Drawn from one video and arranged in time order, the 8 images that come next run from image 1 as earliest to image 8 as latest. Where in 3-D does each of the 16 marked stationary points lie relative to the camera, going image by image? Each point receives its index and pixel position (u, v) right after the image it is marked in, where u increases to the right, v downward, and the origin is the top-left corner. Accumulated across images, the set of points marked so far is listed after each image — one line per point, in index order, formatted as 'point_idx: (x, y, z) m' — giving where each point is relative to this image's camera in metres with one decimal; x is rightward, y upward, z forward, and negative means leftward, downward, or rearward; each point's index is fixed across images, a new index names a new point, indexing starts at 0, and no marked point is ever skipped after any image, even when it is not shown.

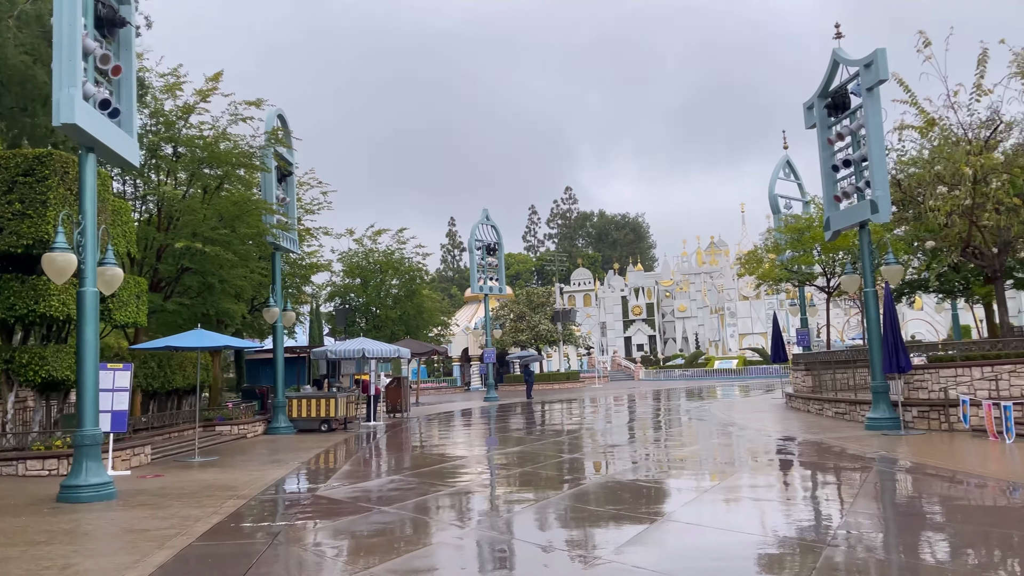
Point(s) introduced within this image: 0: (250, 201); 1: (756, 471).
0: (-5.3, +1.8, +16.8) m
1: (+3.9, -3.0, +13.4) m
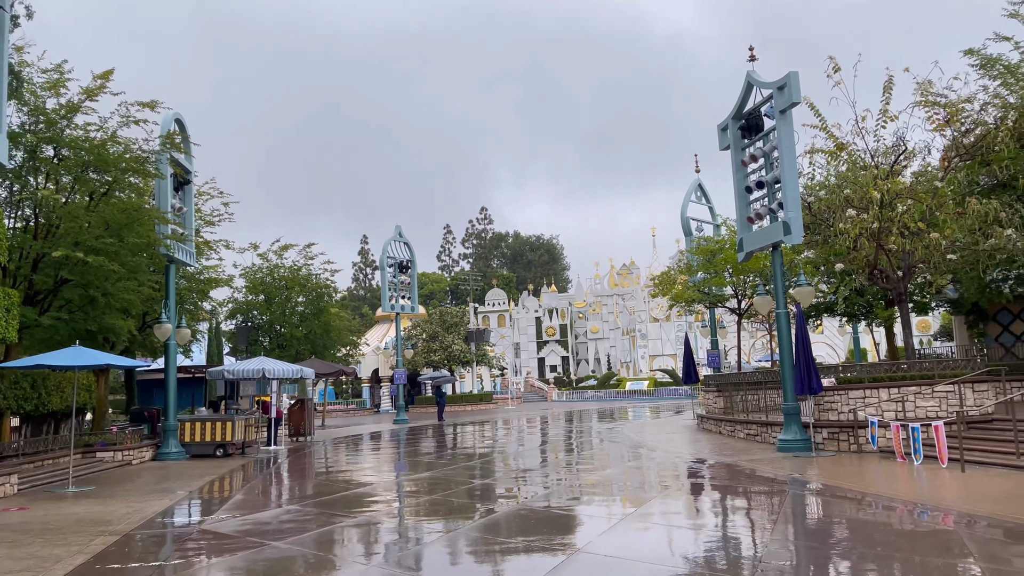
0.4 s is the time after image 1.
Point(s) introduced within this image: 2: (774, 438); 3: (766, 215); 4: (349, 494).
0: (-7.0, +1.5, +15.7) m
1: (+2.5, -3.3, +13.1) m
2: (+5.2, -3.0, +16.3) m
3: (+4.8, +1.4, +15.6) m
4: (-2.7, -3.5, +14.1) m
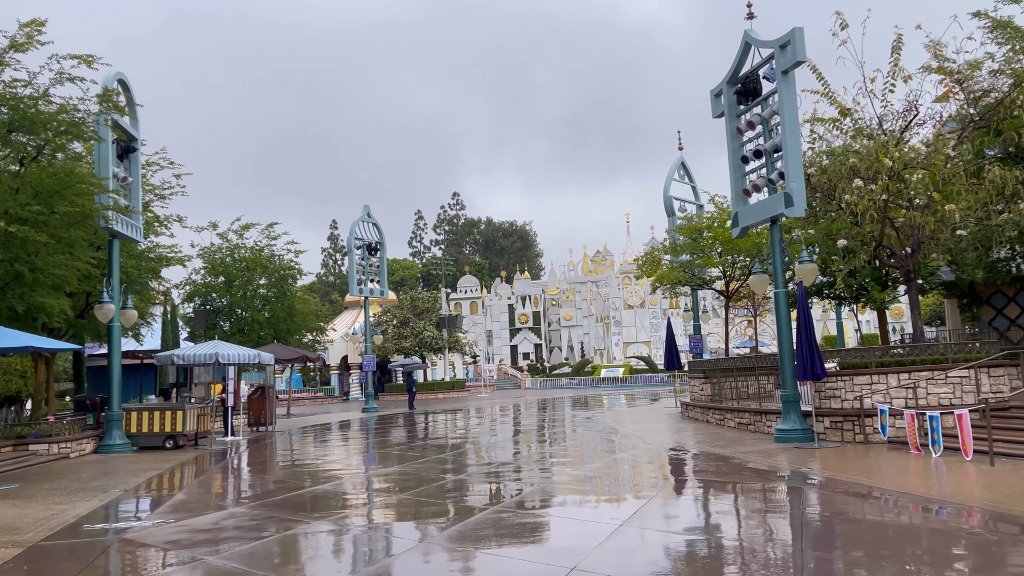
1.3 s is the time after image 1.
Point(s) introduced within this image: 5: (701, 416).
0: (-7.4, +1.9, +14.1) m
1: (+2.2, -2.9, +11.9) m
2: (+4.7, -2.6, +15.2) m
3: (+4.4, +1.8, +14.4) m
4: (-3.0, -3.1, +12.7) m
5: (+4.5, -3.1, +19.5) m
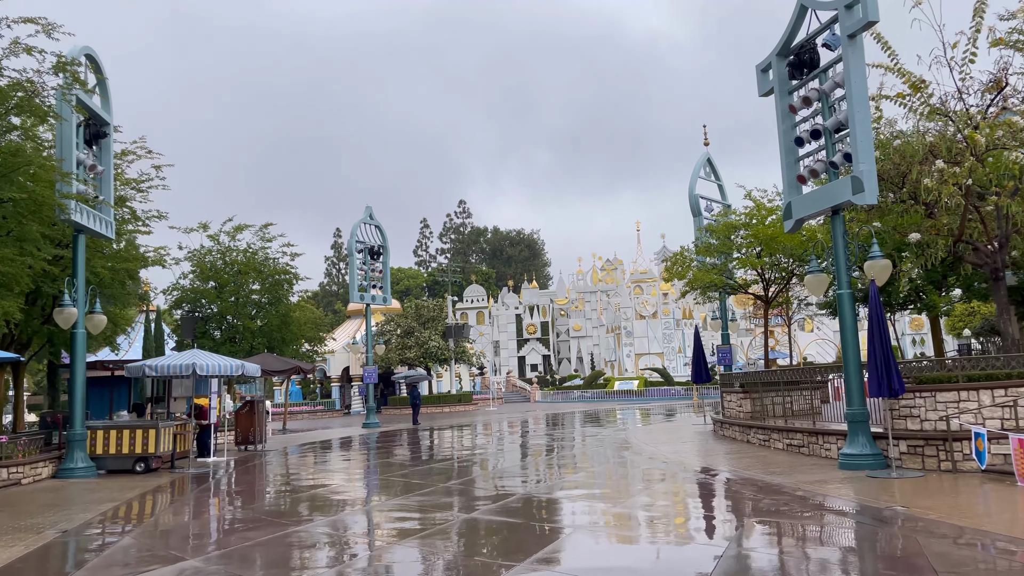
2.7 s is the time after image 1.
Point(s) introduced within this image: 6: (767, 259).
0: (-7.1, +1.9, +12.2) m
1: (+2.4, -2.9, +9.9) m
2: (+5.0, -2.6, +13.2) m
3: (+4.7, +1.8, +12.4) m
4: (-2.8, -3.1, +10.7) m
5: (+4.8, -3.1, +17.4) m
6: (+5.4, +0.6, +17.5) m
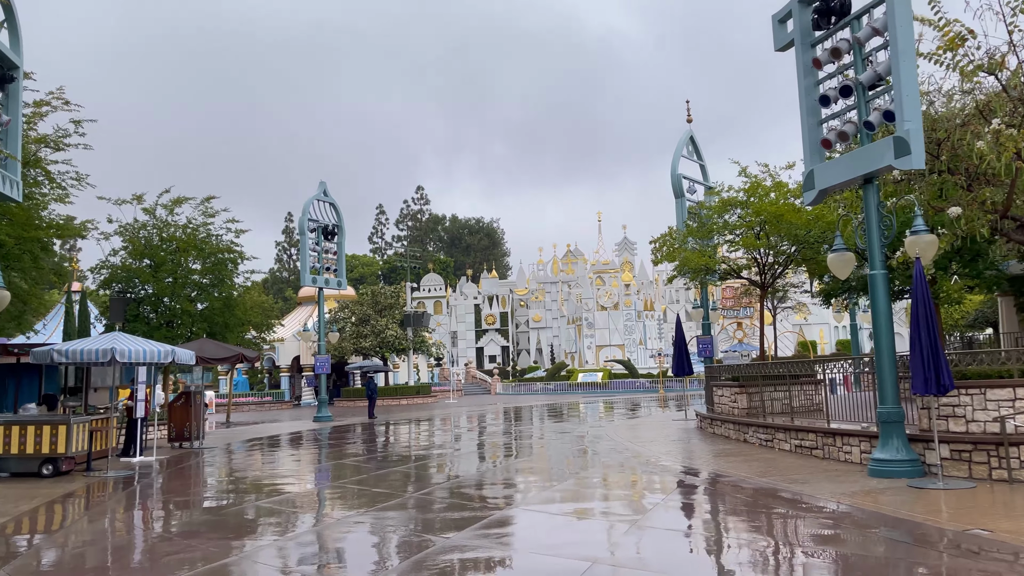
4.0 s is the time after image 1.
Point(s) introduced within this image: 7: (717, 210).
0: (-7.3, +2.4, +9.9) m
1: (+2.3, -2.6, +8.2) m
2: (+4.7, -2.3, +11.6) m
3: (+4.4, +2.0, +10.8) m
4: (-2.9, -2.8, +8.7) m
5: (+4.3, -2.8, +15.8) m
6: (+4.9, +0.9, +15.9) m
7: (+4.2, +1.6, +17.2) m
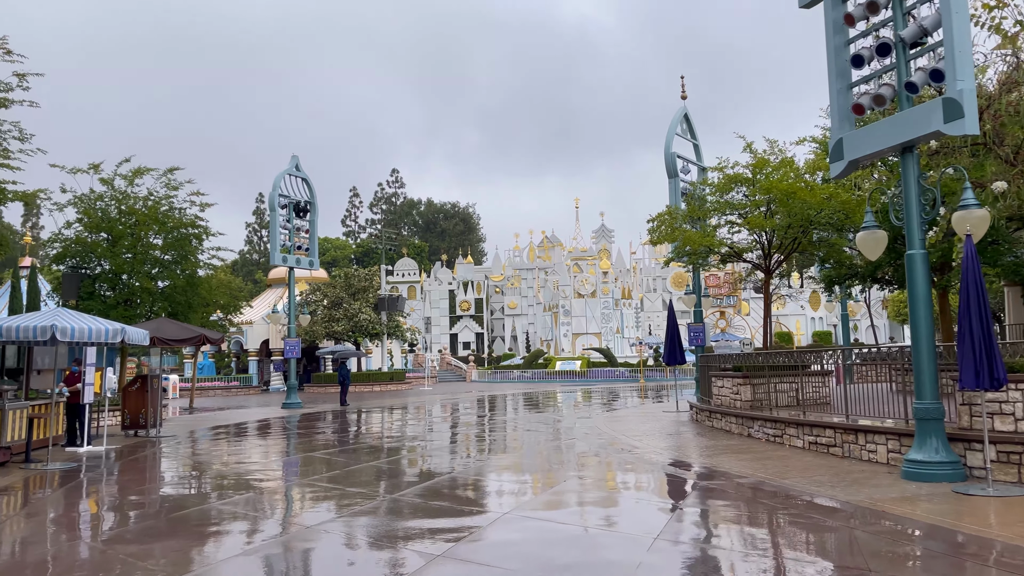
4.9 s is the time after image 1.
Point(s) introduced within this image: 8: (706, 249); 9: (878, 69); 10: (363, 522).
0: (-7.3, +2.7, +8.4) m
1: (+2.3, -2.4, +7.1) m
2: (+4.6, -2.1, +10.6) m
3: (+4.4, +2.2, +9.7) m
4: (-3.0, -2.5, +7.4) m
5: (+4.0, -2.5, +14.8) m
6: (+4.7, +1.2, +14.8) m
7: (+4.0, +1.9, +16.1) m
8: (+3.7, +0.7, +15.9) m
9: (+4.4, +2.6, +9.9) m
10: (-1.6, -2.4, +8.7) m
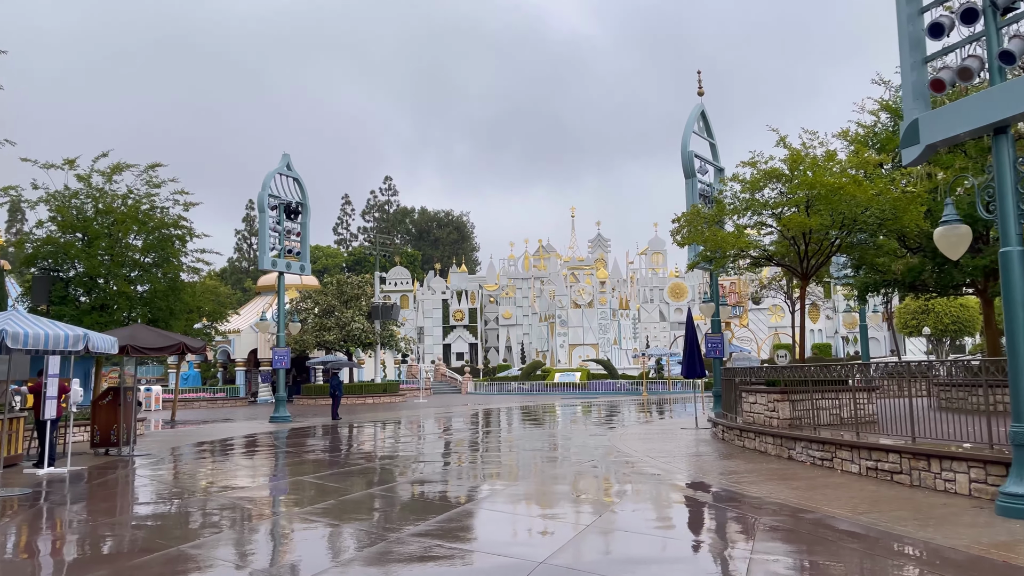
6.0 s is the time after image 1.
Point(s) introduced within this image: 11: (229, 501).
0: (-7.0, +2.8, +7.0) m
1: (+2.6, -2.4, +5.7) m
2: (+4.8, -2.2, +9.2) m
3: (+4.7, +2.2, +8.3) m
4: (-2.7, -2.4, +6.0) m
5: (+4.2, -2.6, +13.4) m
6: (+4.9, +1.1, +13.5) m
7: (+4.2, +1.8, +14.7) m
8: (+3.9, +0.6, +14.6) m
9: (+4.7, +2.6, +8.6) m
10: (-1.4, -2.4, +7.3) m
11: (-3.8, -3.0, +11.4) m
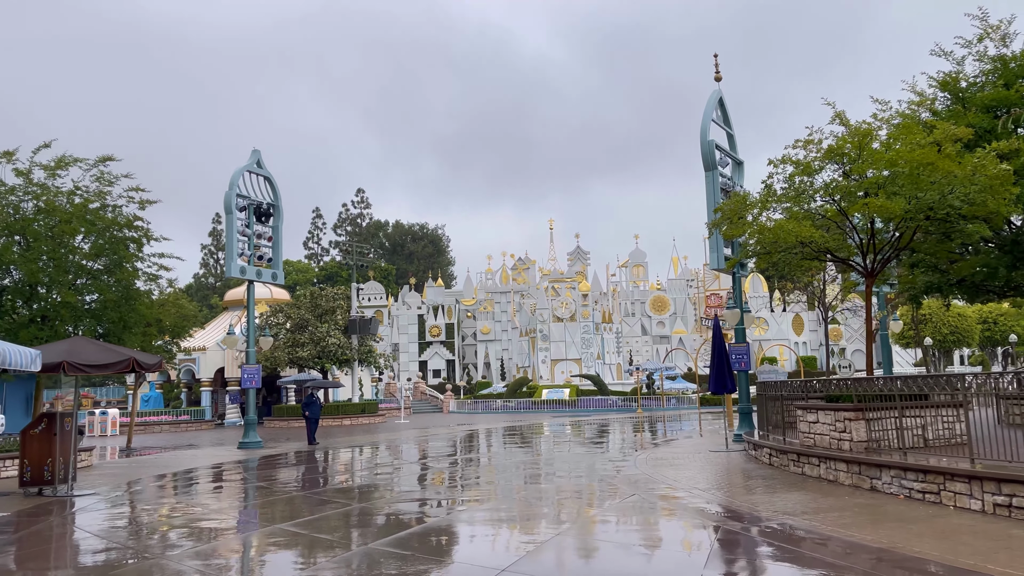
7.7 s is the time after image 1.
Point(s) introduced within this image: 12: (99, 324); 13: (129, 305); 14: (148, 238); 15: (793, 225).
0: (-6.5, +2.9, +4.6) m
1: (+3.1, -2.2, +3.5) m
2: (+5.3, -2.0, +7.1) m
3: (+5.1, +2.3, +6.3) m
4: (-2.1, -2.3, +3.6) m
5: (+4.5, -2.6, +11.3) m
6: (+5.2, +1.1, +11.5) m
7: (+4.4, +1.8, +12.7) m
8: (+4.1, +0.6, +12.5) m
9: (+5.1, +2.7, +6.6) m
10: (-0.8, -2.3, +5.0) m
11: (-3.4, -3.0, +9.0) m
12: (-9.0, -0.8, +18.1) m
13: (-8.6, -0.4, +18.6) m
14: (-8.3, +1.1, +19.0) m
15: (+4.0, +0.9, +12.6) m
